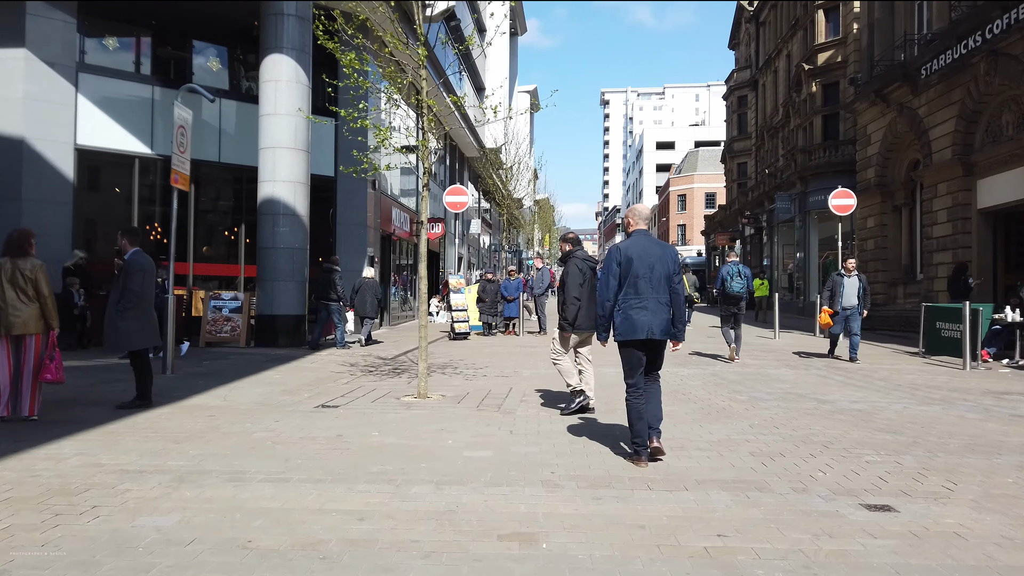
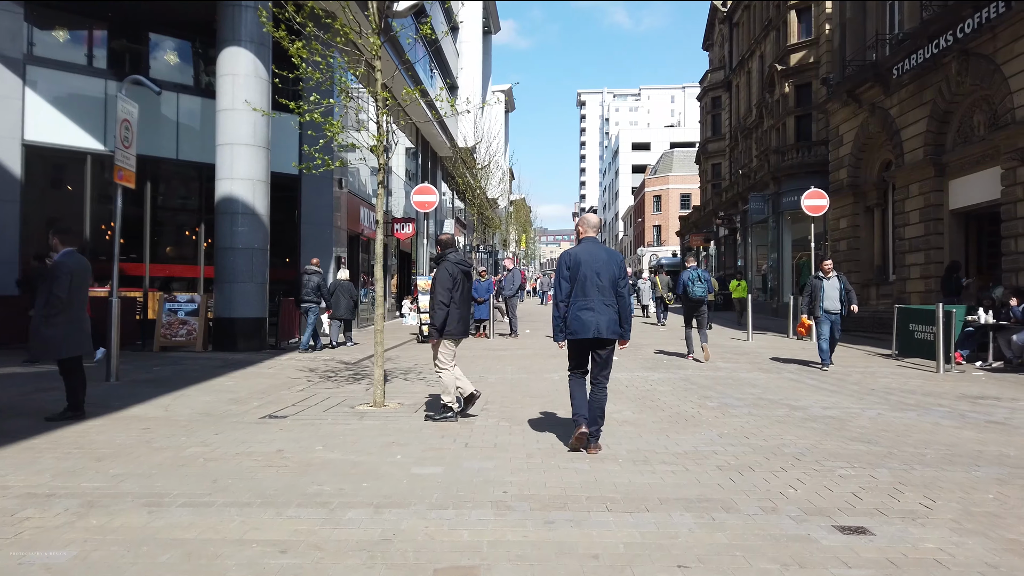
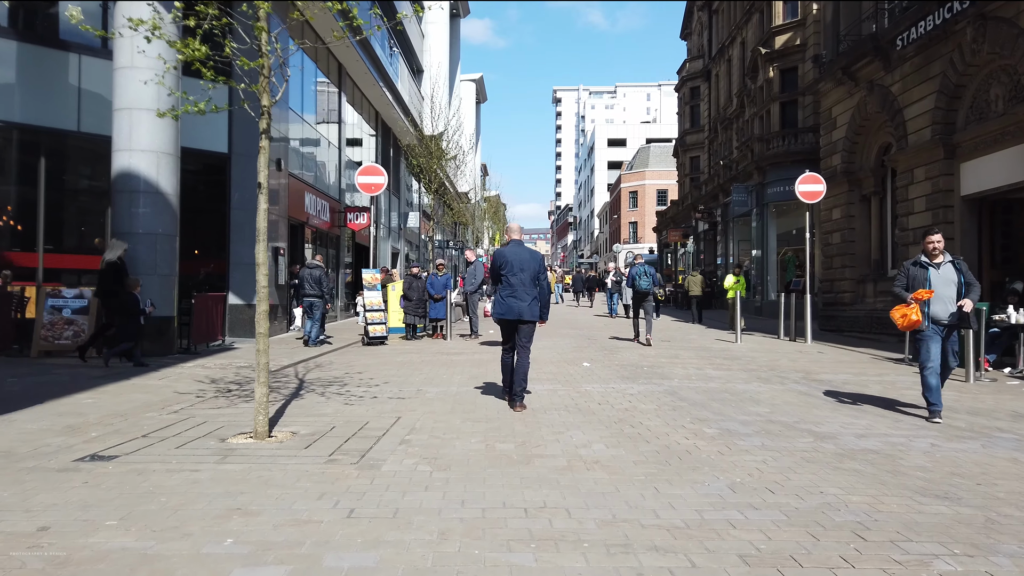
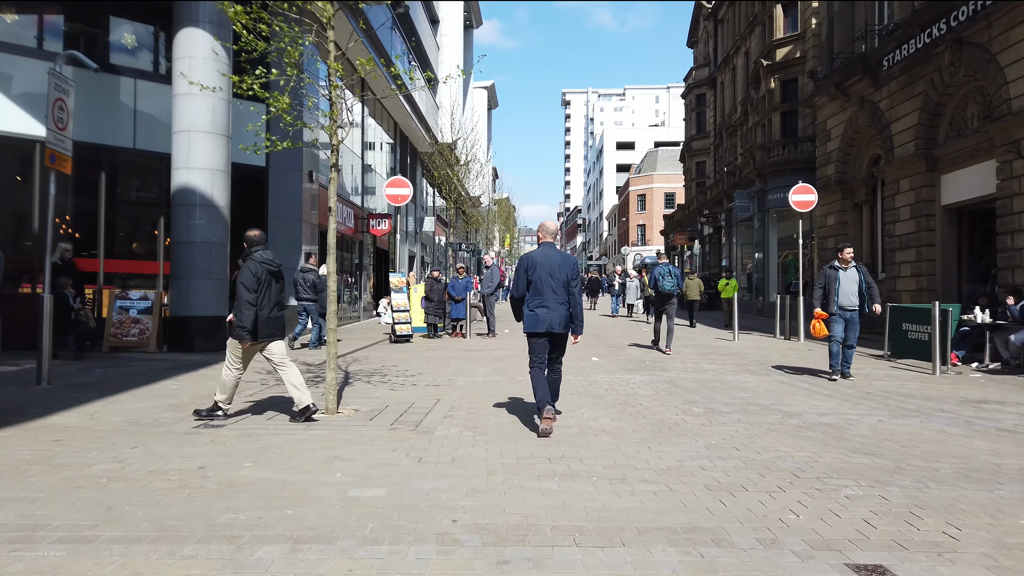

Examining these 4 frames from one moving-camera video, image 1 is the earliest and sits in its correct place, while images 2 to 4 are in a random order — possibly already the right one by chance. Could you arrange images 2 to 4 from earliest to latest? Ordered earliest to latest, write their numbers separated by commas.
2, 4, 3
